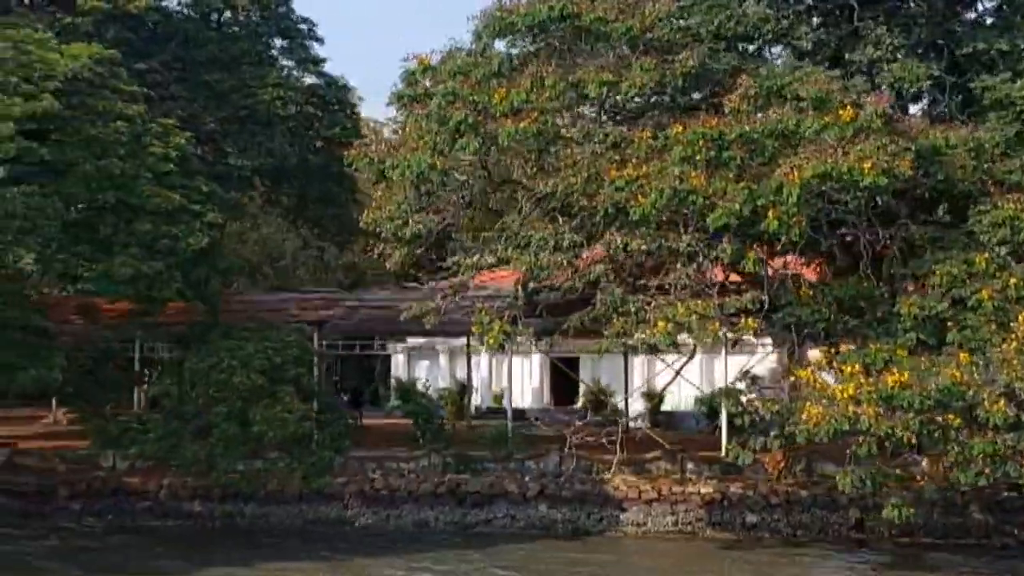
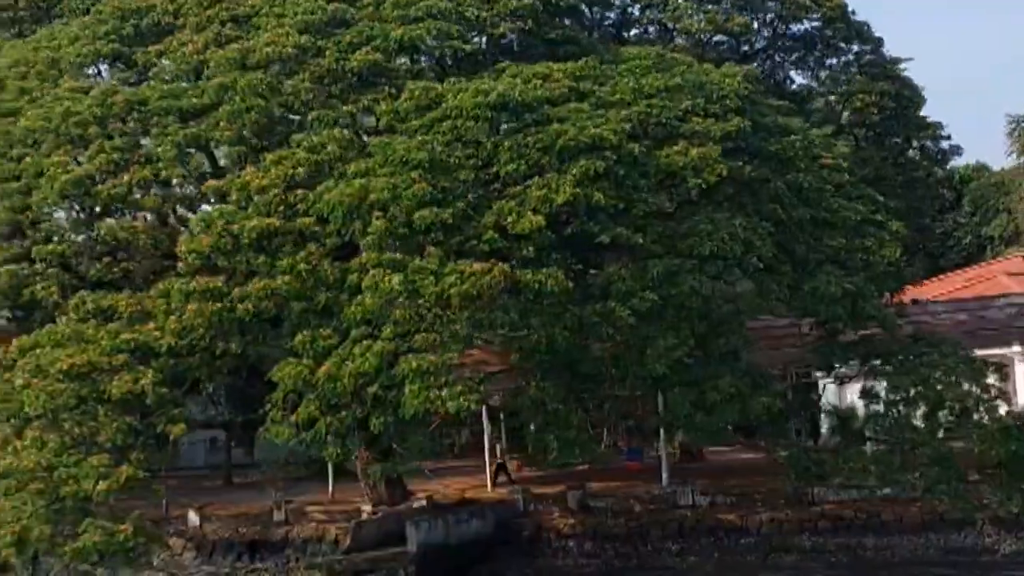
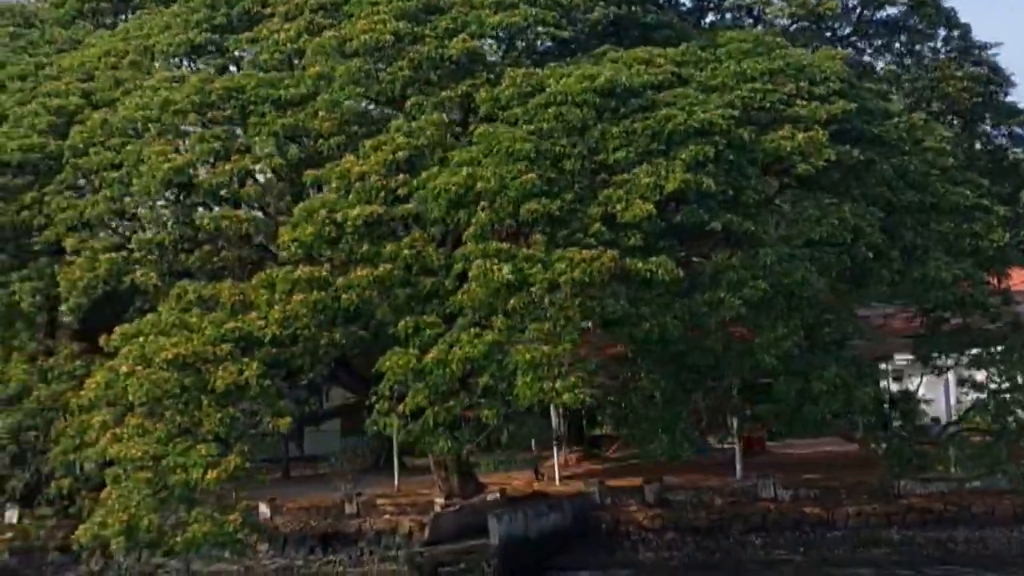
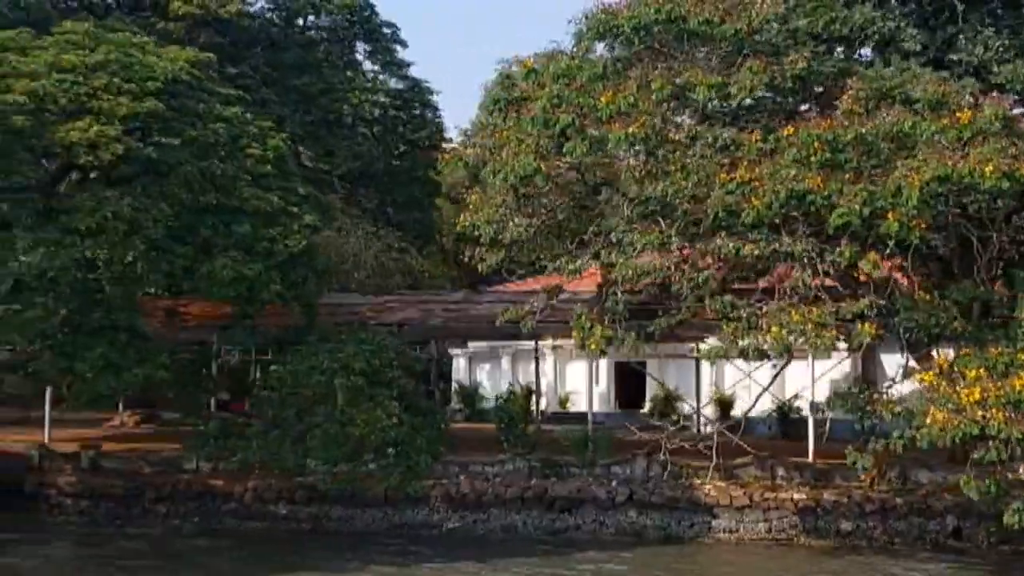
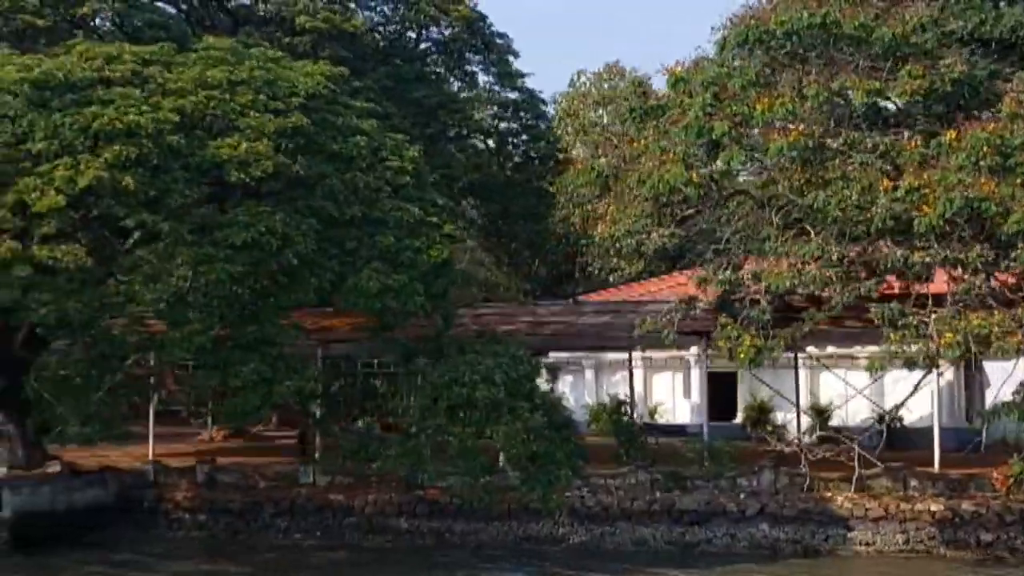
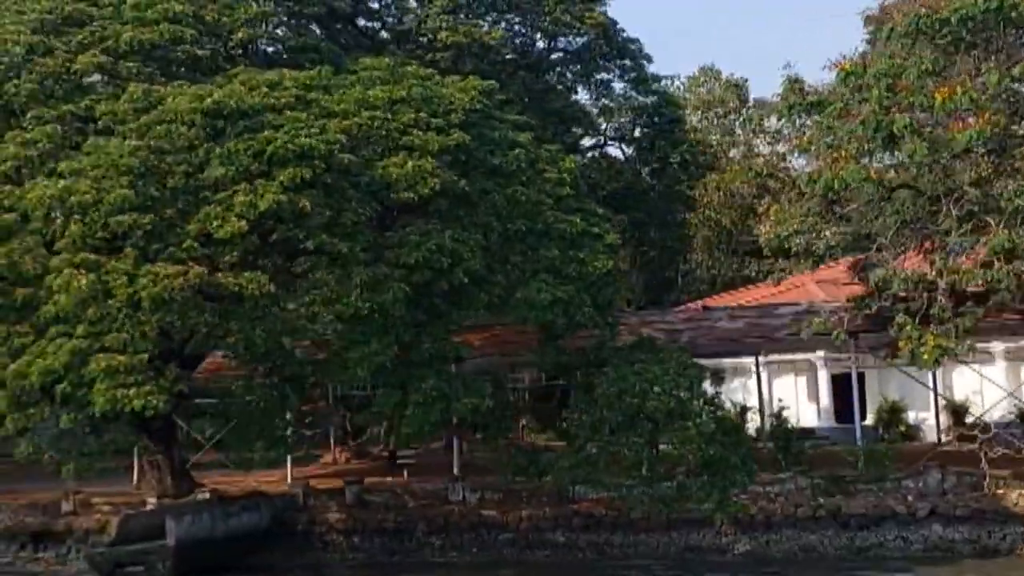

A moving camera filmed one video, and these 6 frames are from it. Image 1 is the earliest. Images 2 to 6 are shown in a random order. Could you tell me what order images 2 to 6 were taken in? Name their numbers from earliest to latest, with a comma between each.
4, 5, 6, 2, 3
